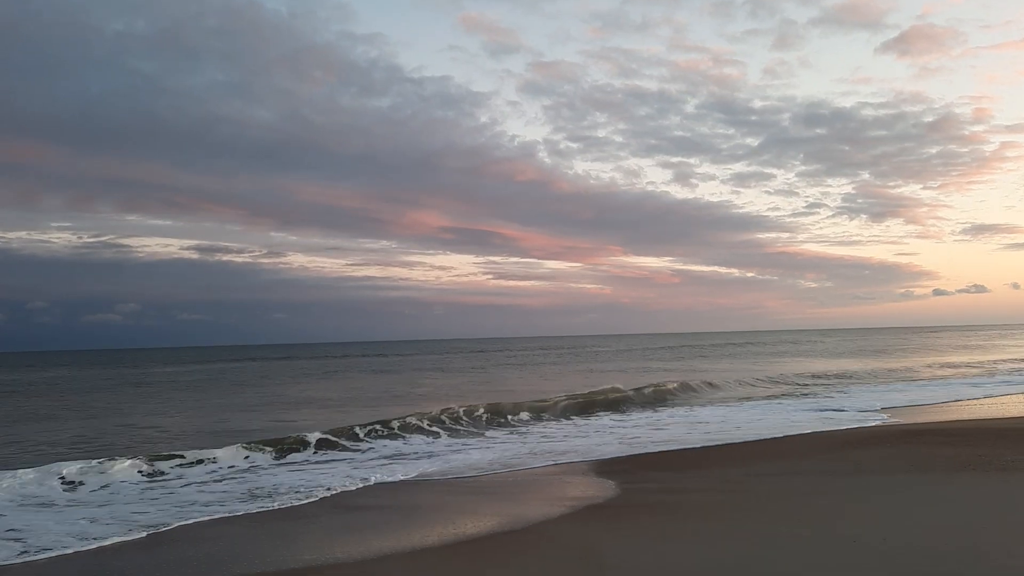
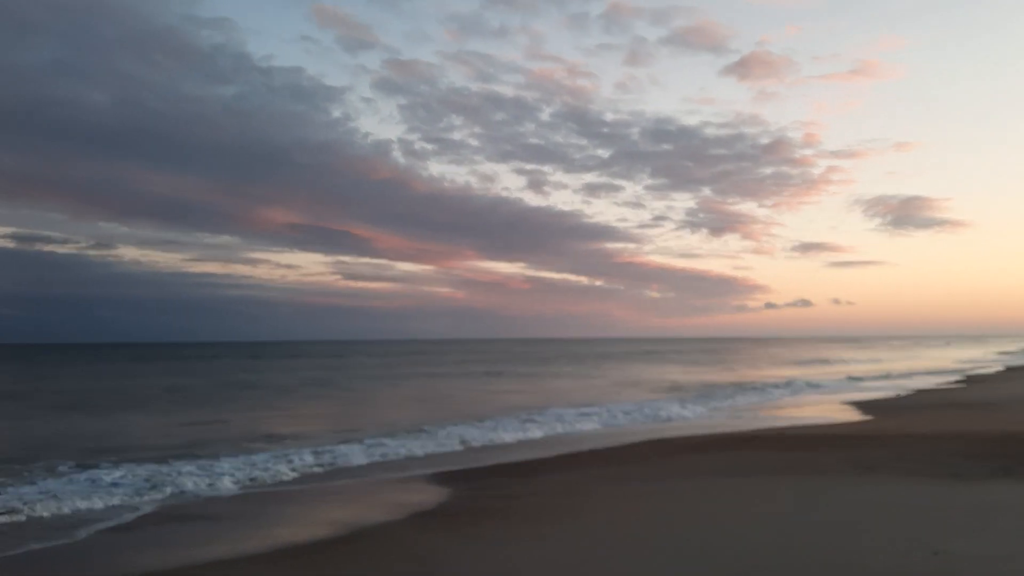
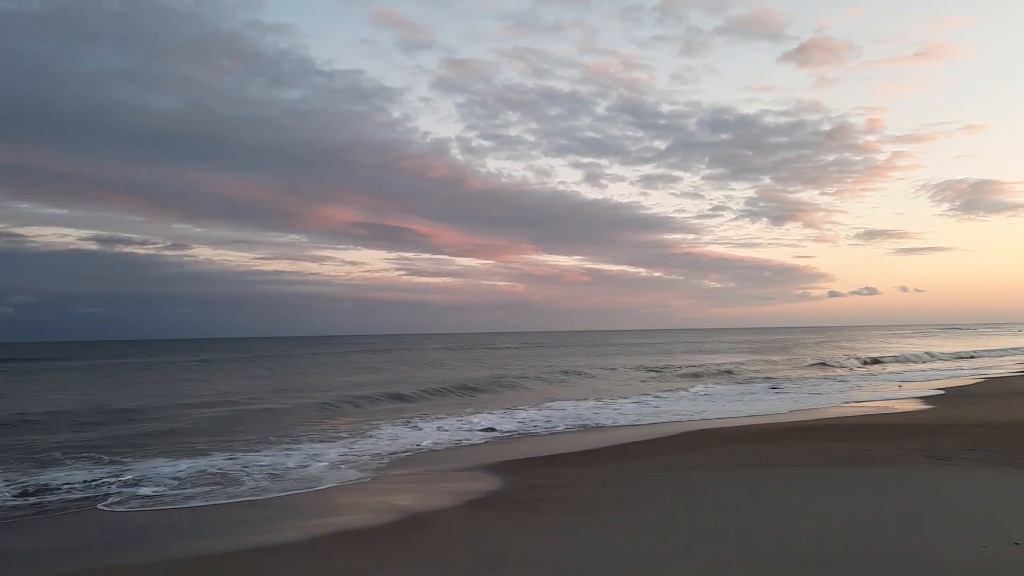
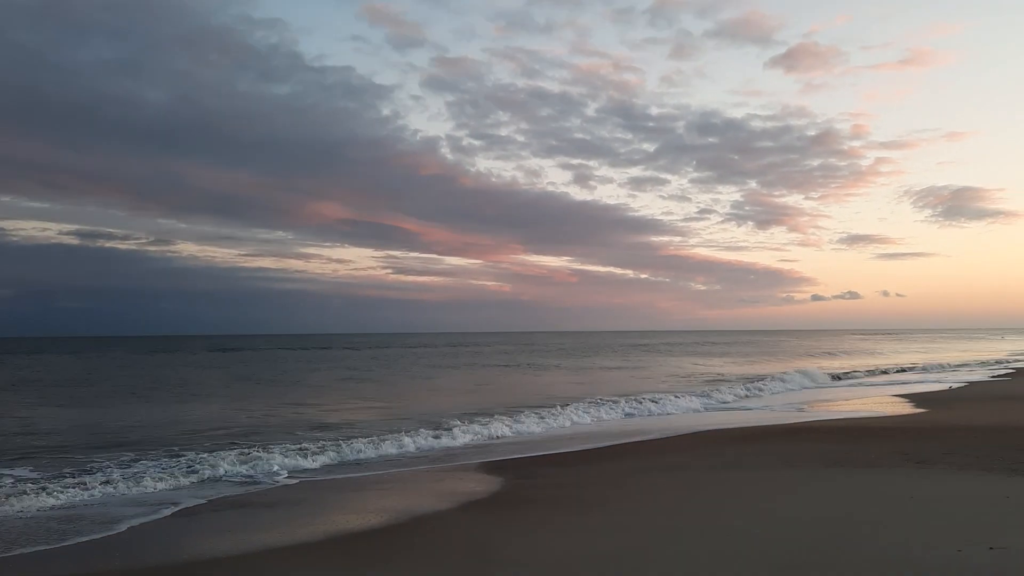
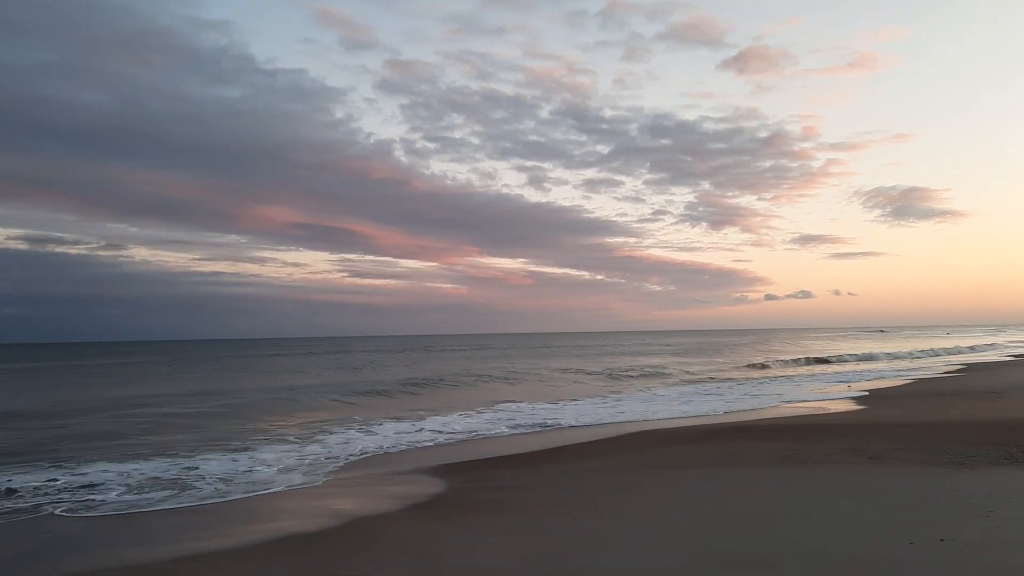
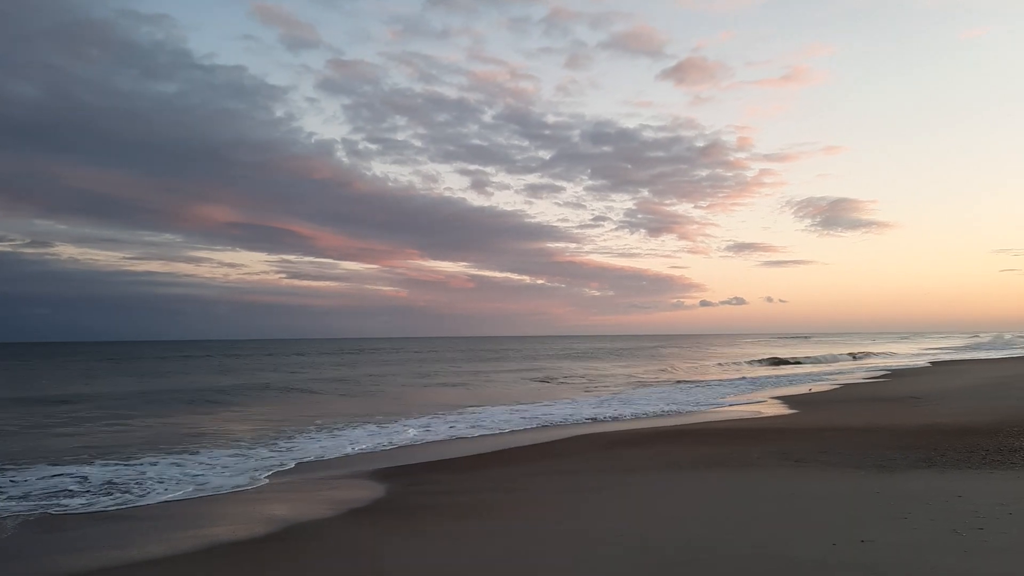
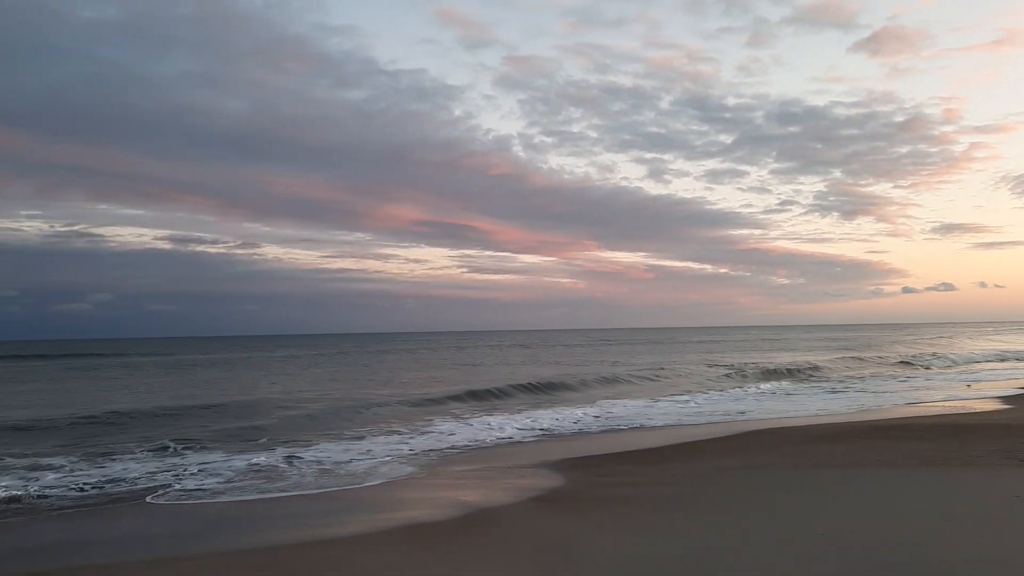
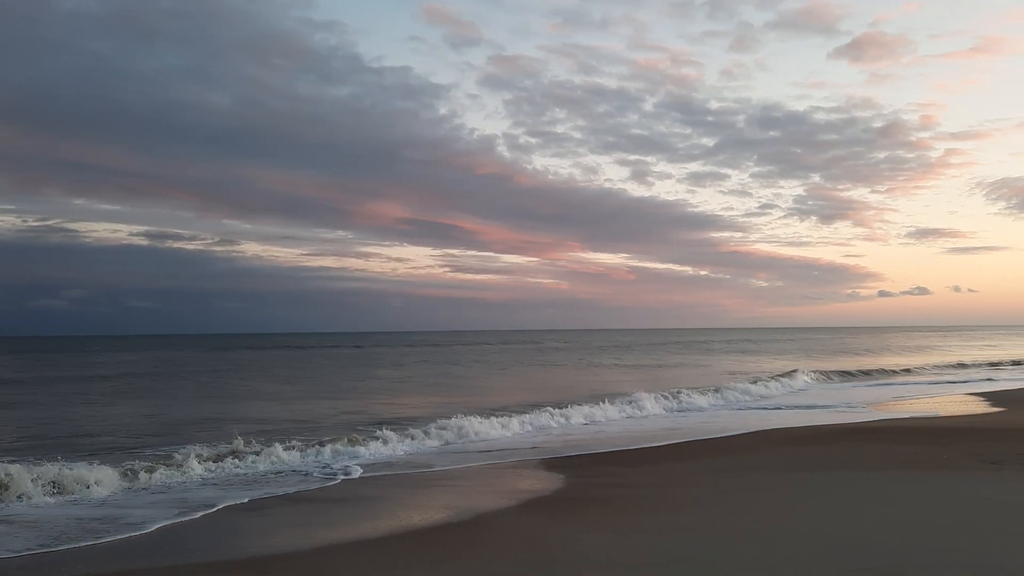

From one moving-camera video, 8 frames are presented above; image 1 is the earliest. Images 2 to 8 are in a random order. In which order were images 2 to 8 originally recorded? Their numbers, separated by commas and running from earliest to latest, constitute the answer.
8, 4, 2, 6, 5, 3, 7
